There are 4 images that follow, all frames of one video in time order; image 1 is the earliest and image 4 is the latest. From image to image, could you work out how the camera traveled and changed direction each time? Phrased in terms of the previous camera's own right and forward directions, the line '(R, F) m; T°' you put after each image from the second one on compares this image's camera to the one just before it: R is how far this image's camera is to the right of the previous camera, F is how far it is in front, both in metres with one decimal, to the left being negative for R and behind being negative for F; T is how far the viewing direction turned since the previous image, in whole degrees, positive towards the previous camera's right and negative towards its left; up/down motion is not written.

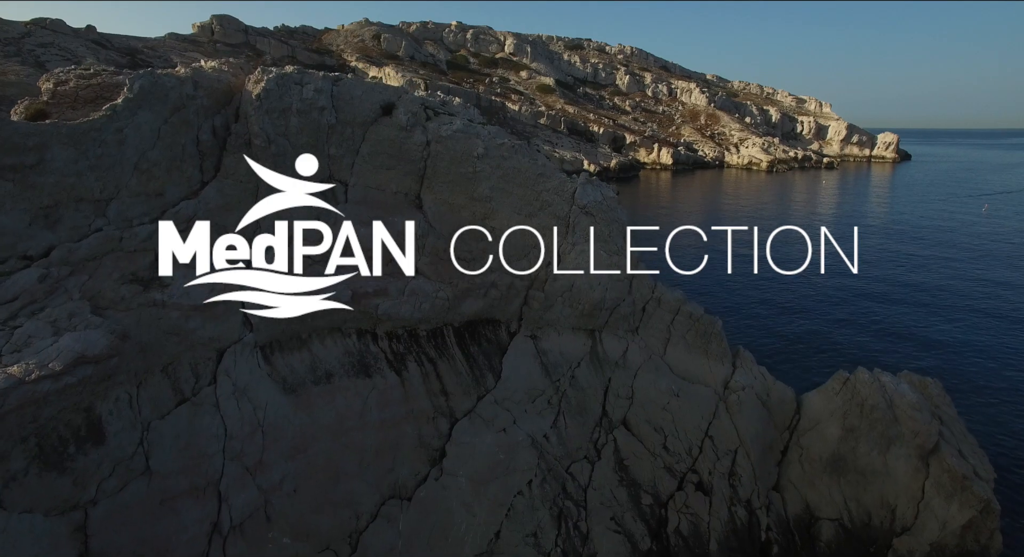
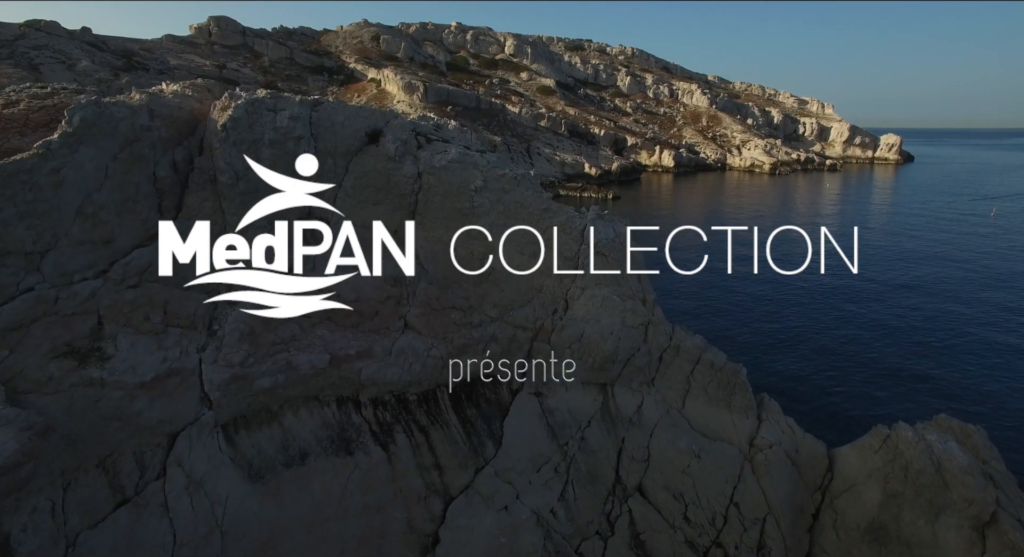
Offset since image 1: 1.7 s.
(0.0, +1.7) m; 0°
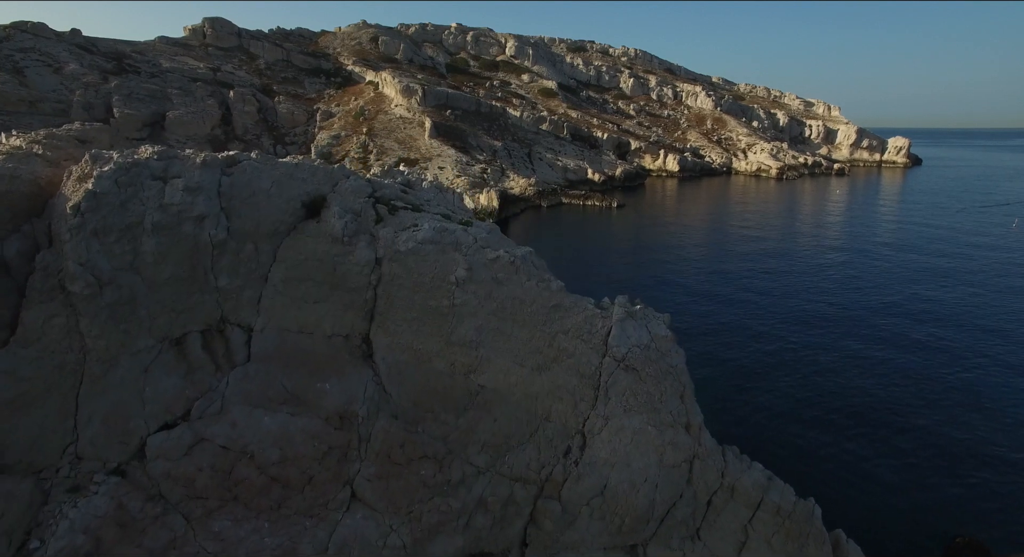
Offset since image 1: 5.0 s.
(+0.1, +3.9) m; 0°
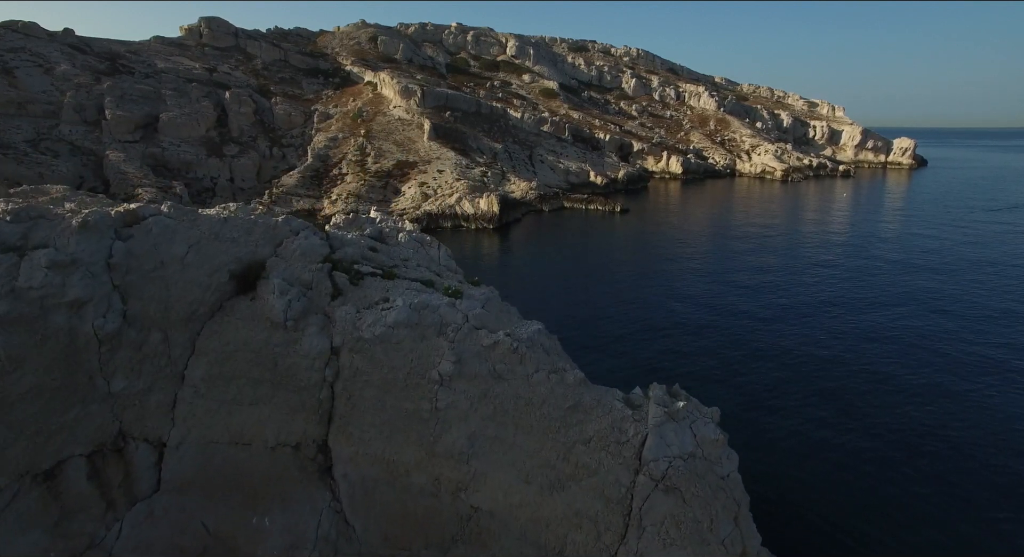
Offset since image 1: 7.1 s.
(0.0, +2.5) m; 0°
